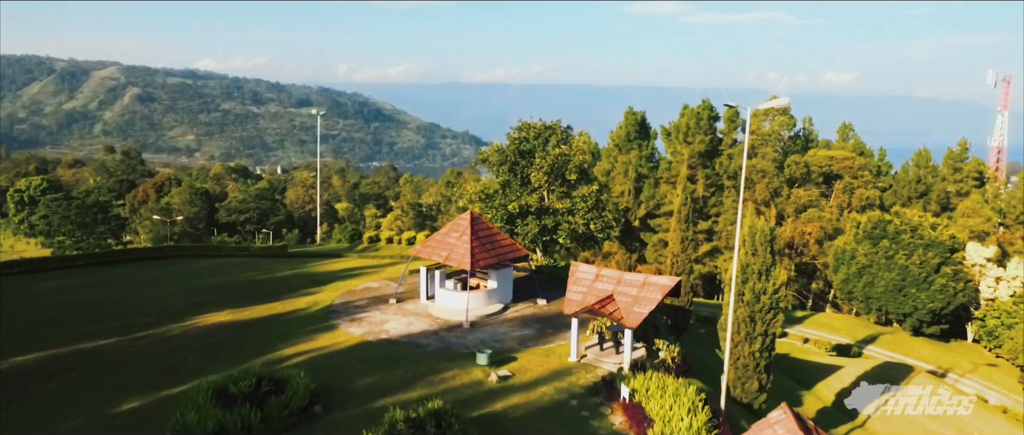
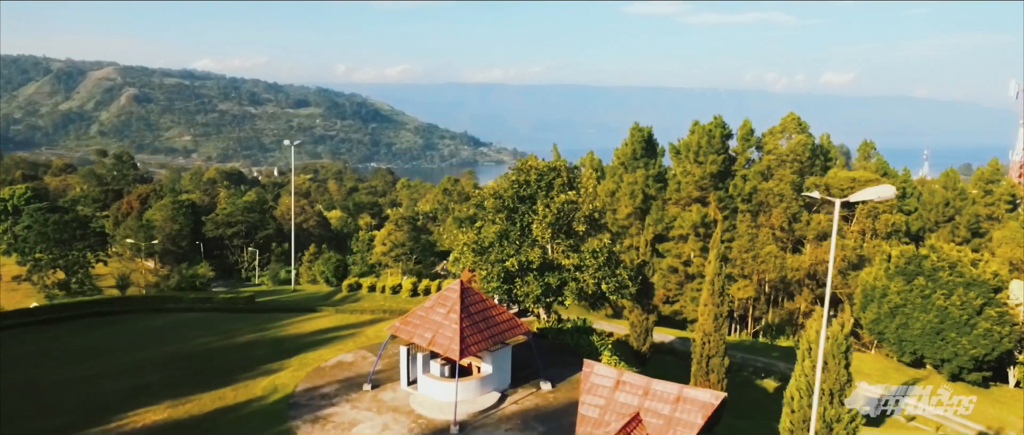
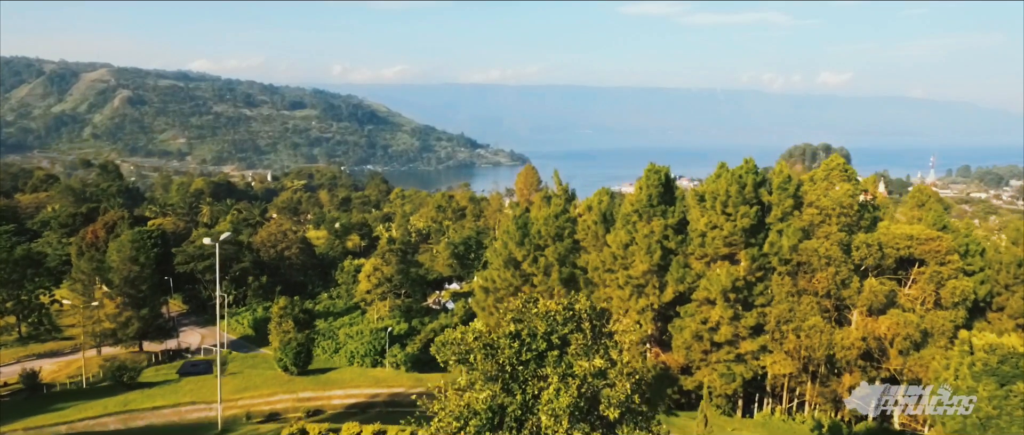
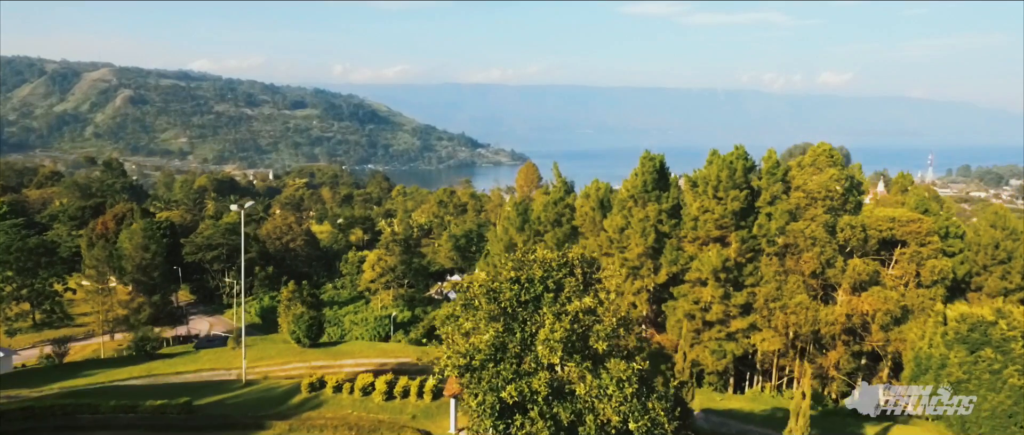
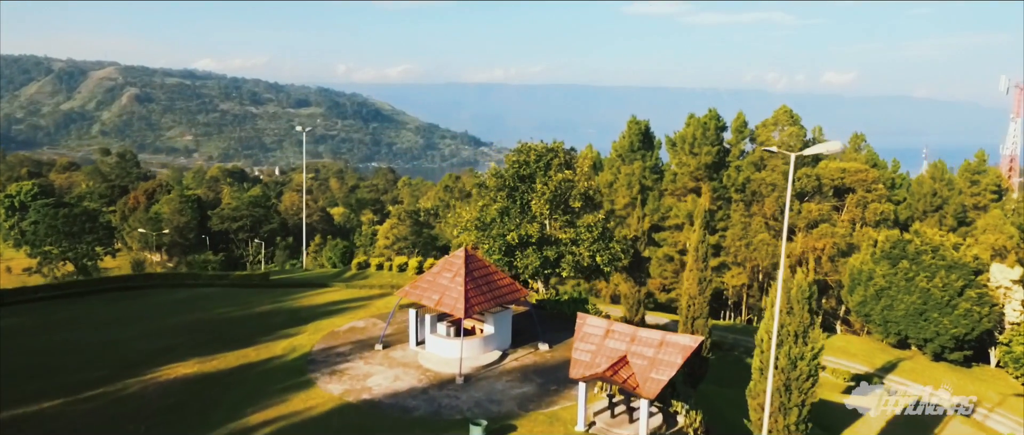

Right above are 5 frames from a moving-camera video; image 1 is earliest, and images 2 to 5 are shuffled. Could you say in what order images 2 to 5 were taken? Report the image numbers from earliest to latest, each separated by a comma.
5, 2, 4, 3
